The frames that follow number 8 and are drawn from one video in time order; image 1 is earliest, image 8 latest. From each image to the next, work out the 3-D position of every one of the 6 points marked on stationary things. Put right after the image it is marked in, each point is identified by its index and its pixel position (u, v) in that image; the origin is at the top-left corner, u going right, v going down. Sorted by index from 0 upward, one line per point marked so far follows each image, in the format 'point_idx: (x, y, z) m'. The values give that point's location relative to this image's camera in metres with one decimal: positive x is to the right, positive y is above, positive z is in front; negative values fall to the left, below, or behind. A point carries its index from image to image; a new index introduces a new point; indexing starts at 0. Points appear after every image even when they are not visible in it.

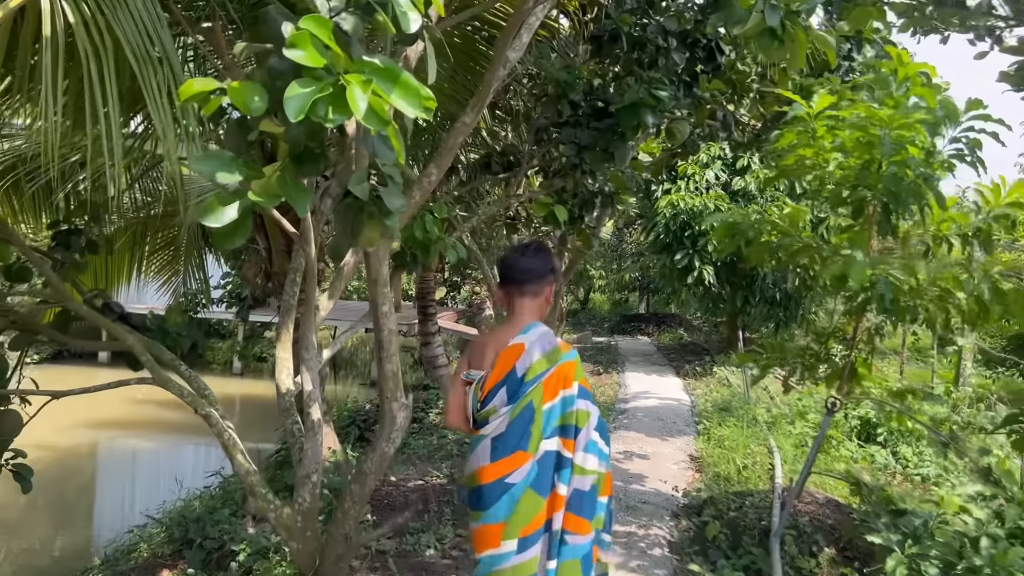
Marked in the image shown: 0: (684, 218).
0: (+1.7, +0.7, +8.0) m
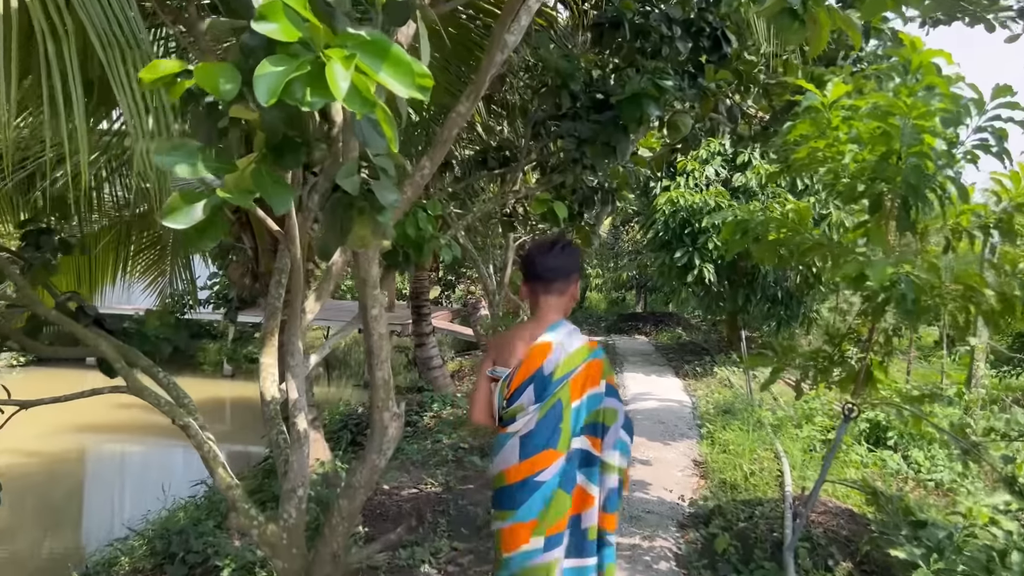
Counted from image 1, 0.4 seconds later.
0: (+1.6, +0.7, +7.9) m
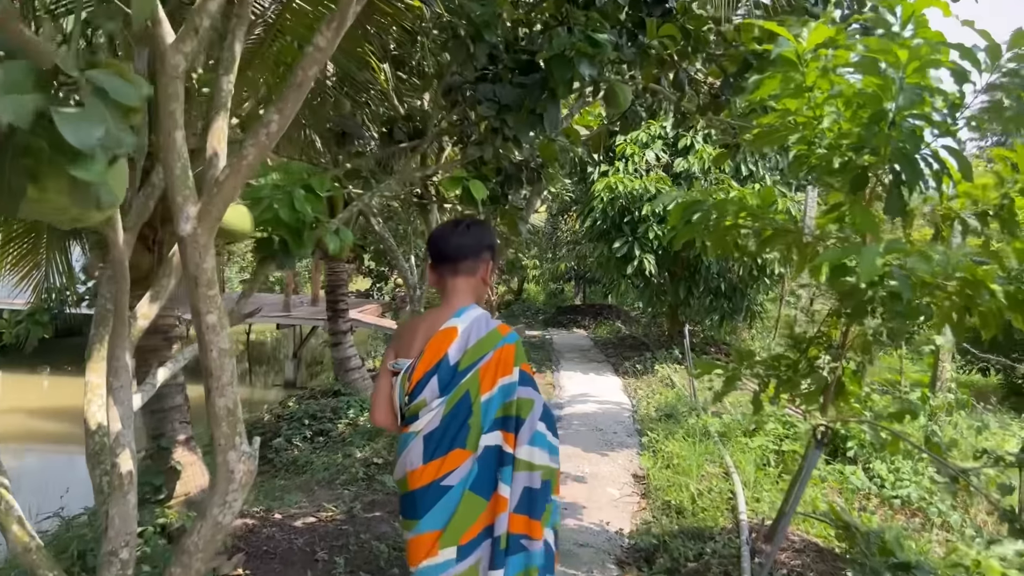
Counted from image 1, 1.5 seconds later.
0: (+1.0, +0.8, +7.3) m
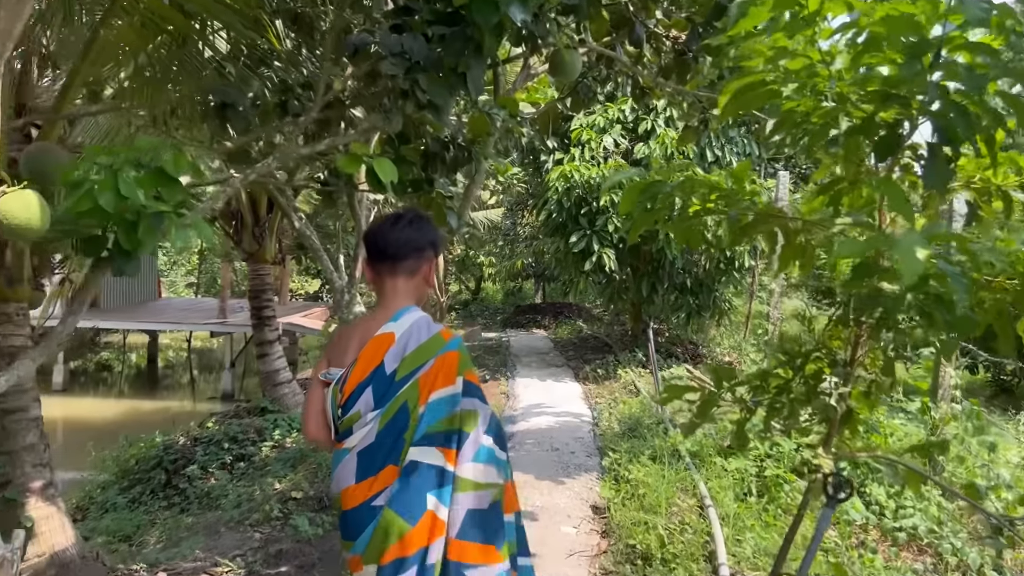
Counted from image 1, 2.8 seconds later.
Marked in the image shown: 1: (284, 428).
0: (+0.5, +0.8, +6.7) m
1: (-1.5, -0.9, +5.5) m
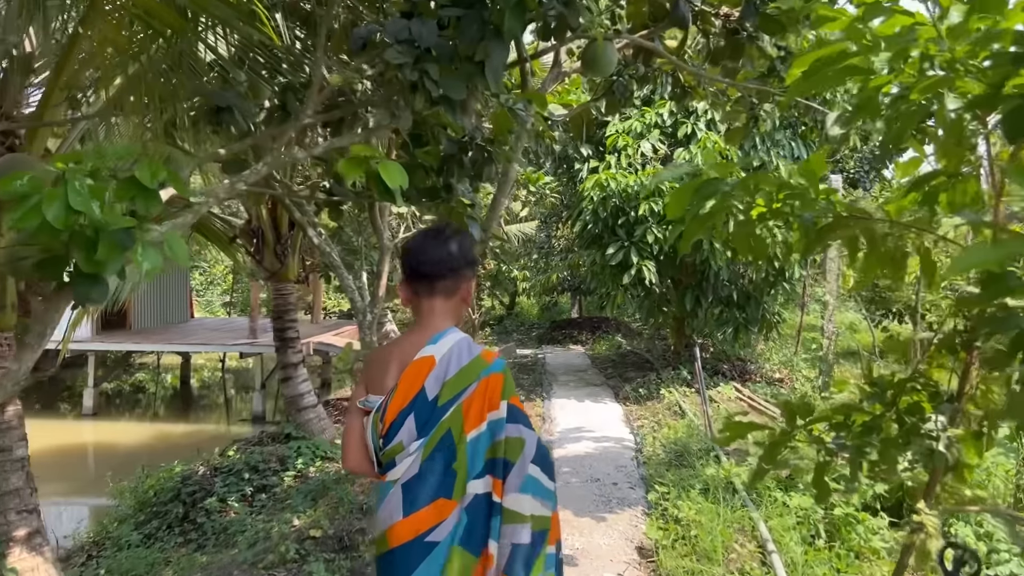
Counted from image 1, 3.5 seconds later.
0: (+0.8, +0.7, +6.4) m
1: (-1.3, -1.0, +5.2) m
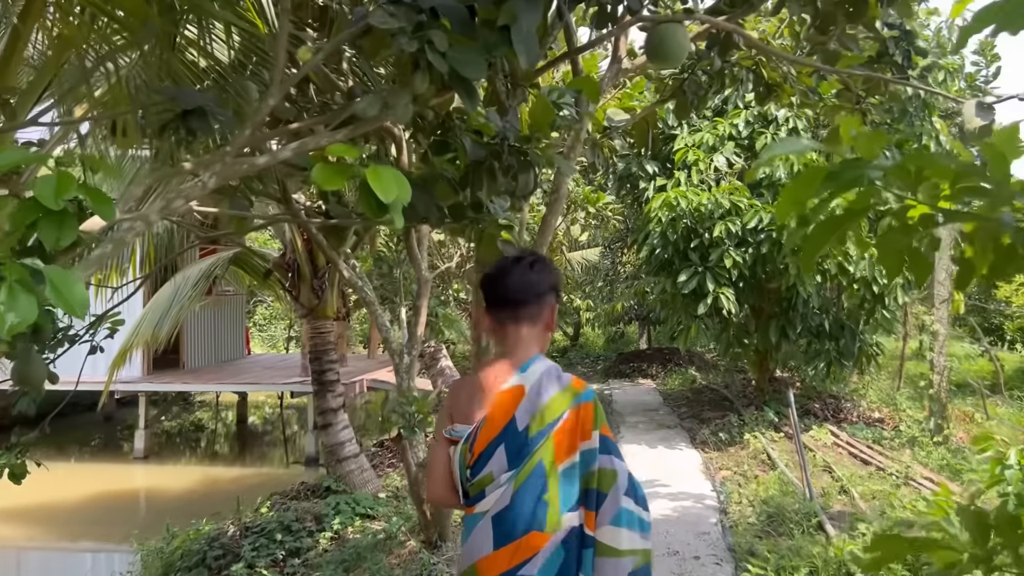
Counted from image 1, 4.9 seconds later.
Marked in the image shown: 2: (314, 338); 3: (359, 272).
0: (+1.2, +0.4, +5.7) m
1: (-0.9, -1.3, +4.6) m
2: (-1.2, -0.3, +5.2) m
3: (-0.8, +0.1, +4.3) m
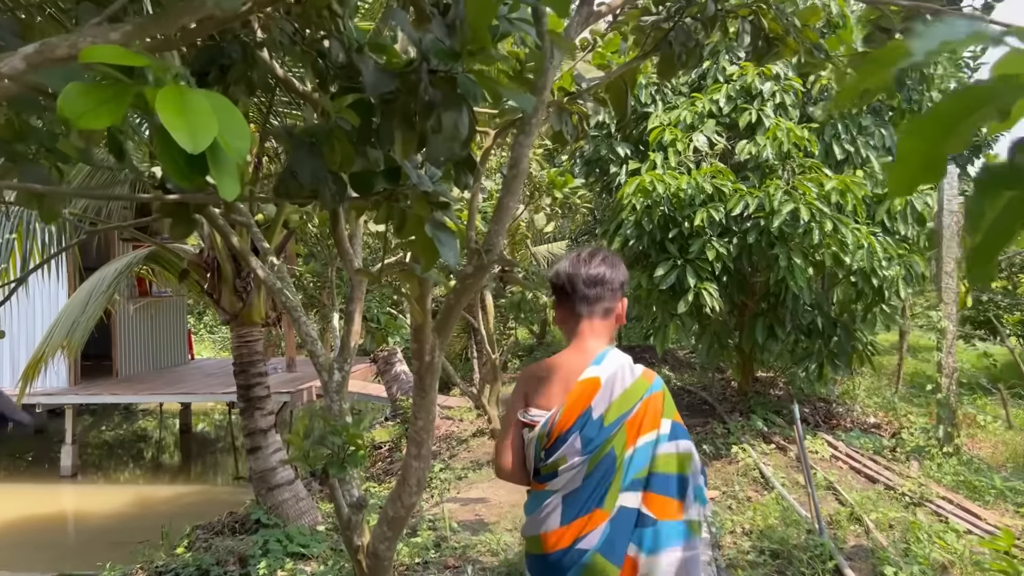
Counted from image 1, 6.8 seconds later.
0: (+0.9, +0.5, +5.1) m
1: (-1.1, -1.3, +4.0) m
2: (-1.5, -0.3, +4.5) m
3: (-1.0, +0.1, +3.6) m
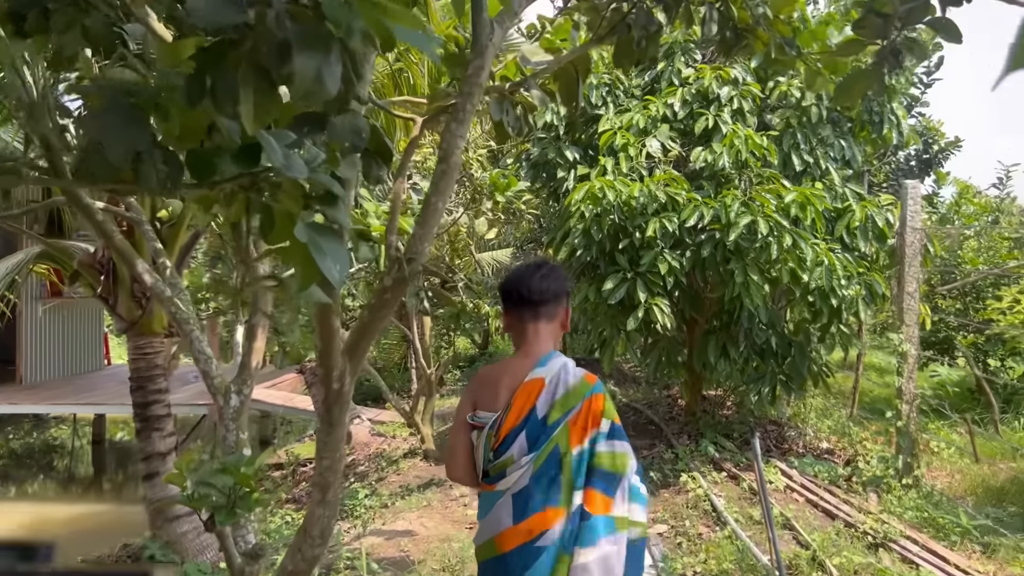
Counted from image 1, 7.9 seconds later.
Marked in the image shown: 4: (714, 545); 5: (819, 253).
0: (+0.6, +0.4, +4.8) m
1: (-1.4, -1.3, +3.5) m
2: (-1.8, -0.4, +4.0) m
3: (-1.3, +0.1, +3.2) m
4: (+0.8, -1.1, +3.5) m
5: (+1.7, +0.2, +4.6) m
